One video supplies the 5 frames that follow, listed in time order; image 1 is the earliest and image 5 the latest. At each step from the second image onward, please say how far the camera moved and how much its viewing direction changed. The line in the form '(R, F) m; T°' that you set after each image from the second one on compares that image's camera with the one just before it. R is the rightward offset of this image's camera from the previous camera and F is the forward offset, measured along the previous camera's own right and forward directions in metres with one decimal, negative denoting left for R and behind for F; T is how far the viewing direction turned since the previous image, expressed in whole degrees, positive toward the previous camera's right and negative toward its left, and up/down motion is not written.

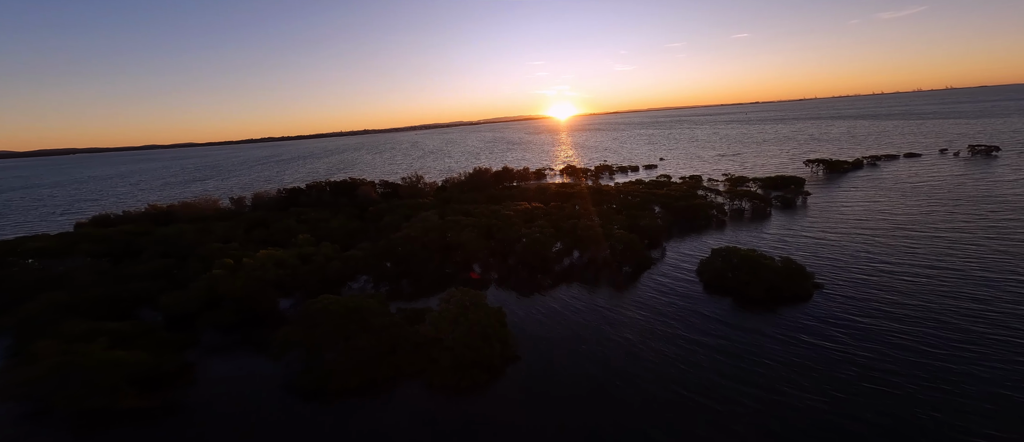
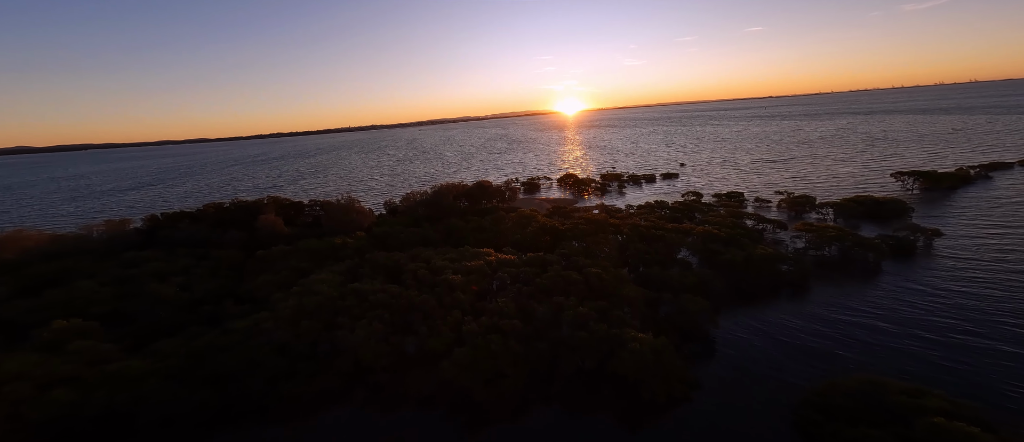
(+4.0, +17.7) m; -1°
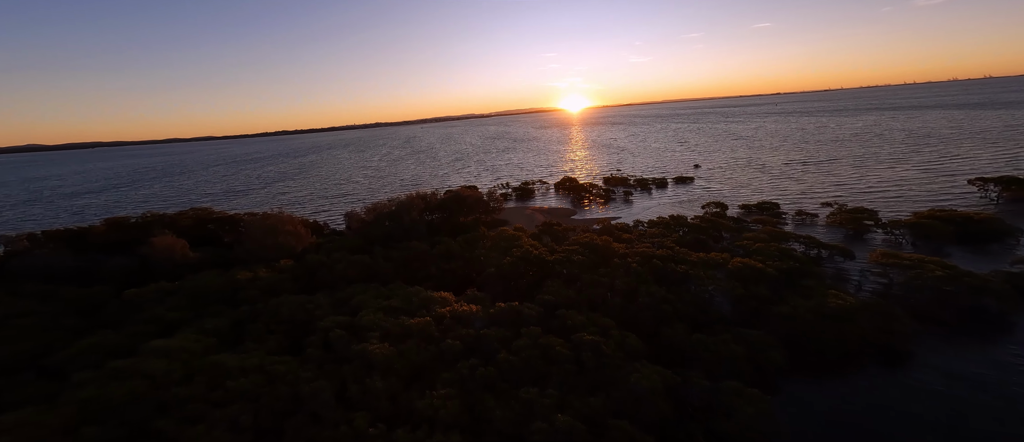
(+2.2, +9.4) m; -1°
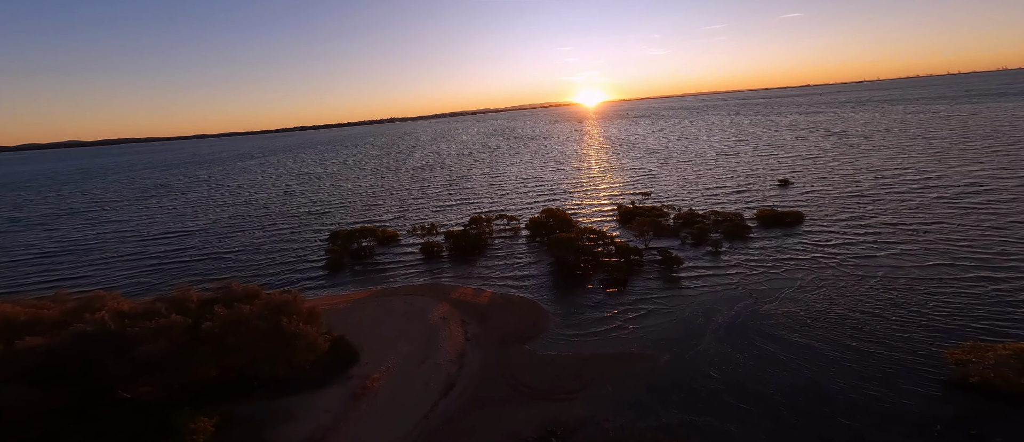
(+6.4, +29.5) m; -2°
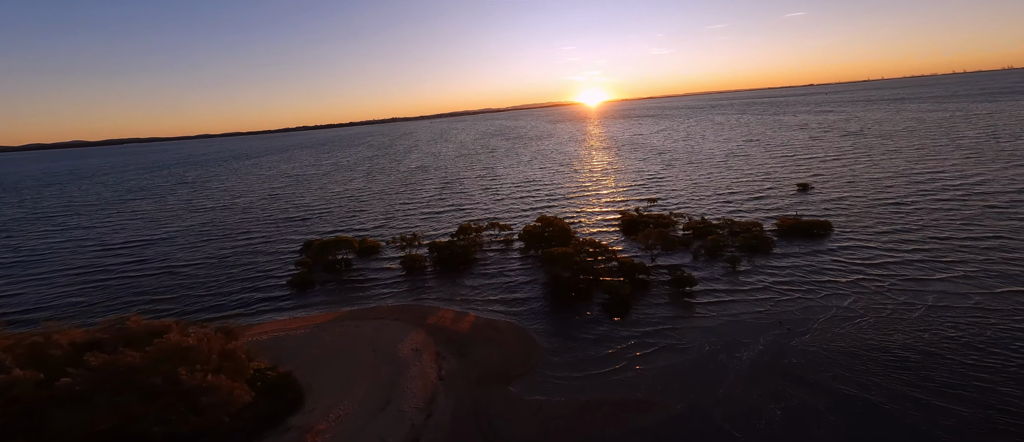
(+0.7, +3.3) m; 0°
